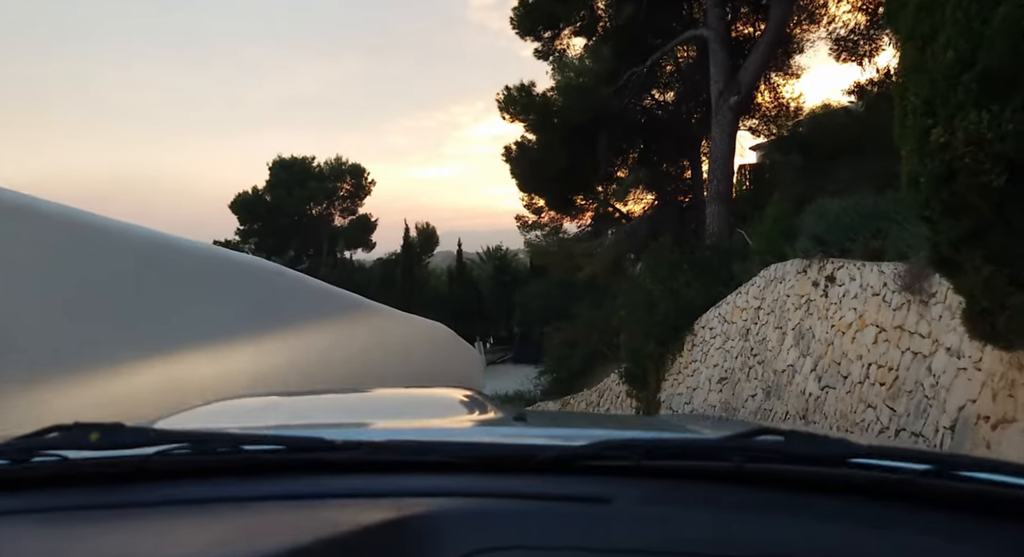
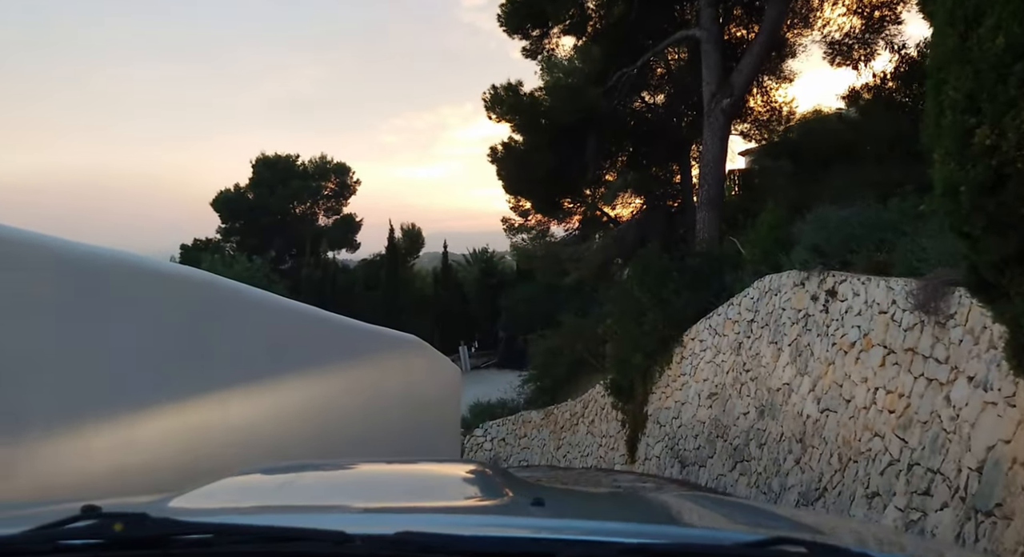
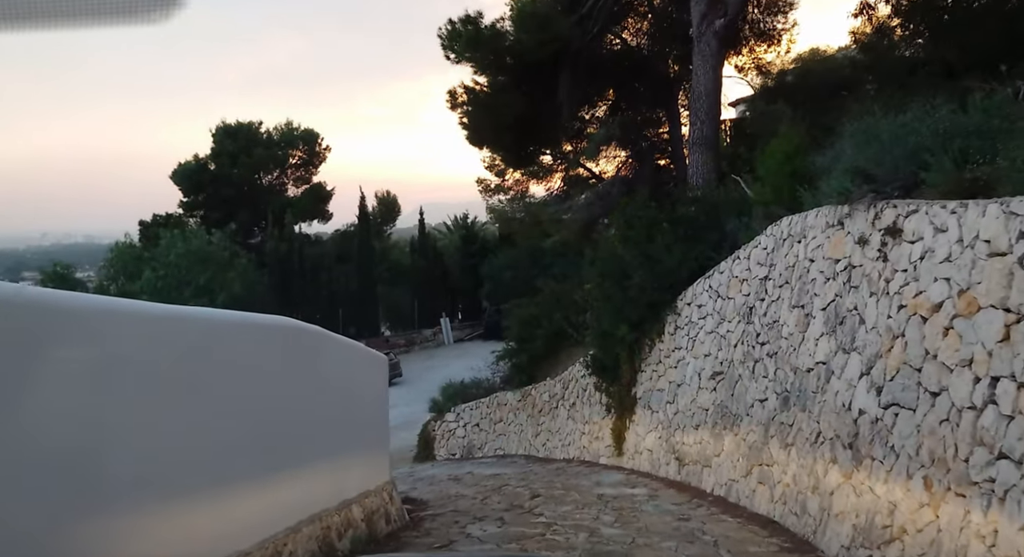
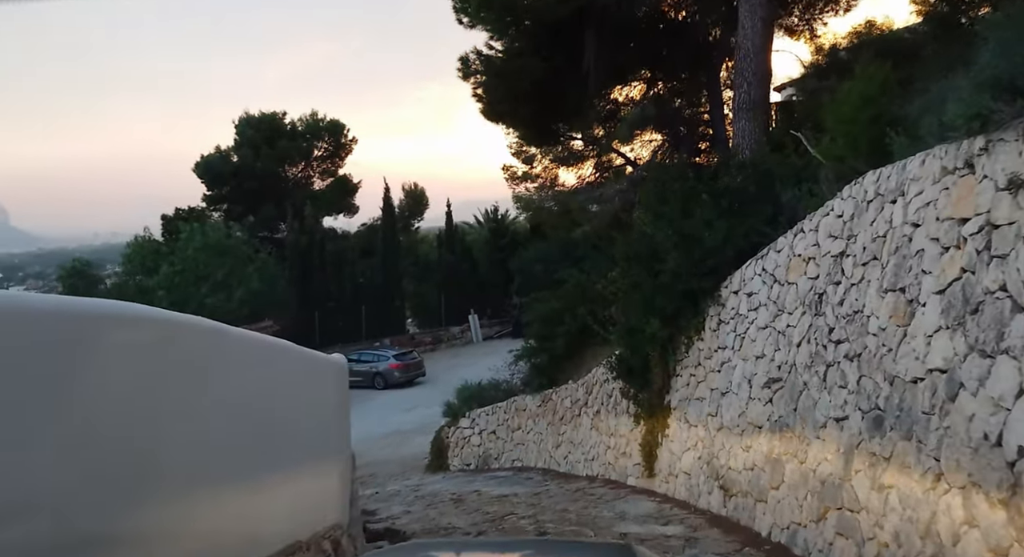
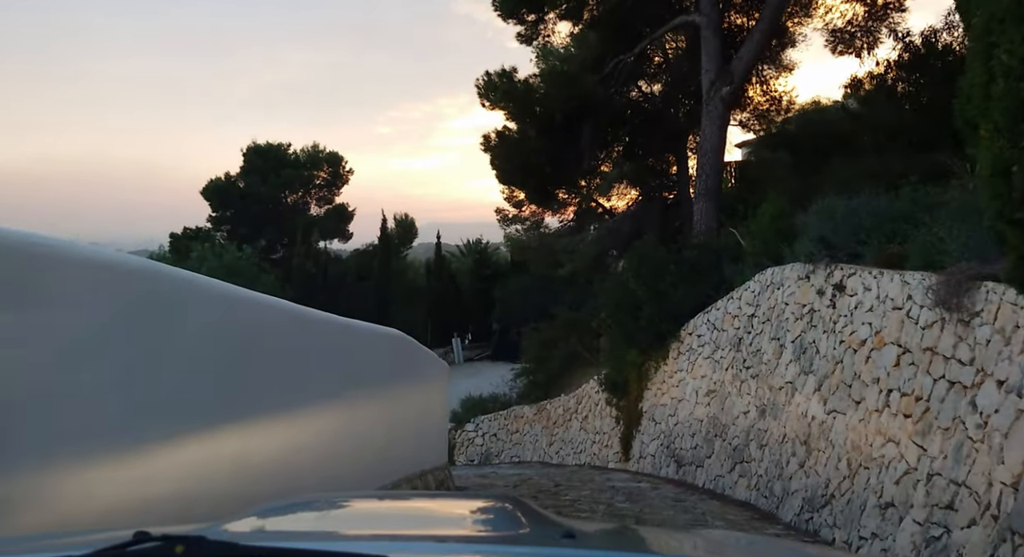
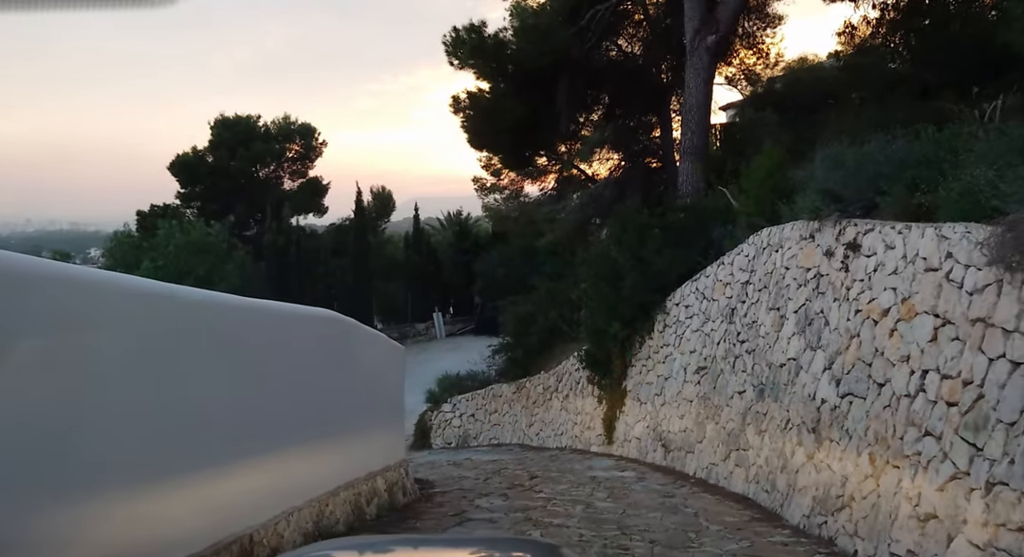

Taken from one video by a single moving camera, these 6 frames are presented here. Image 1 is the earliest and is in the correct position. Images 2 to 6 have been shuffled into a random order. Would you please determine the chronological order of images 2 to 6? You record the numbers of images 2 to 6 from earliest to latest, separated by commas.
2, 5, 6, 3, 4
